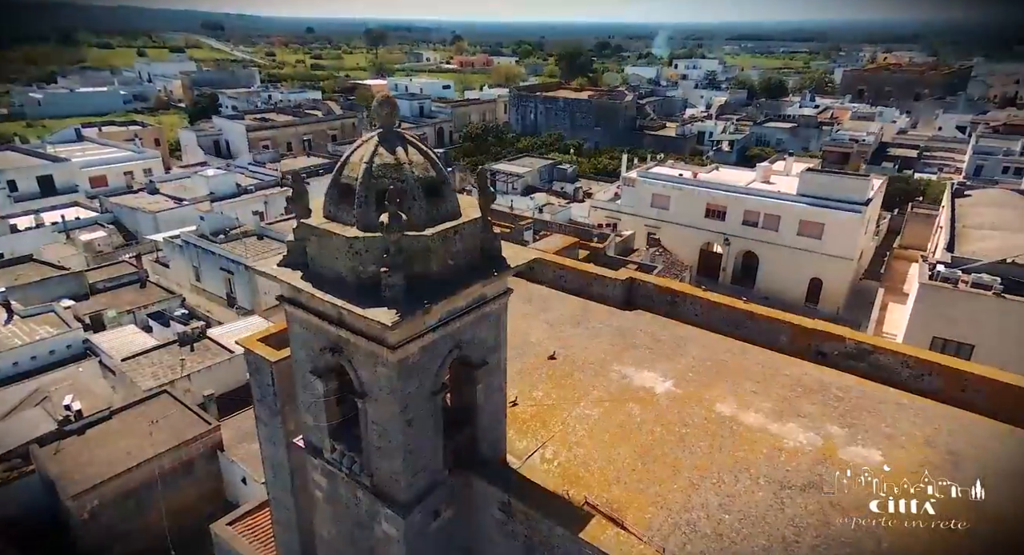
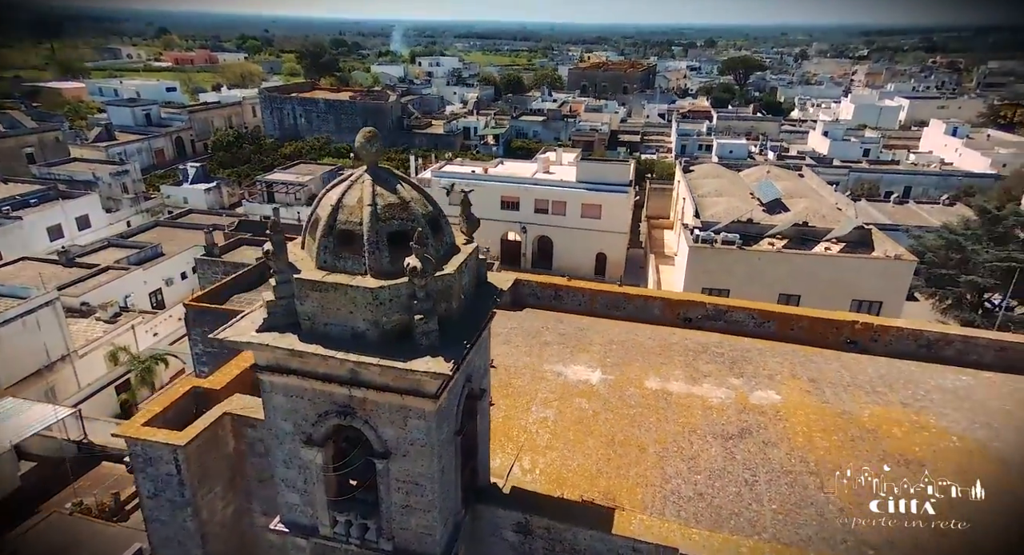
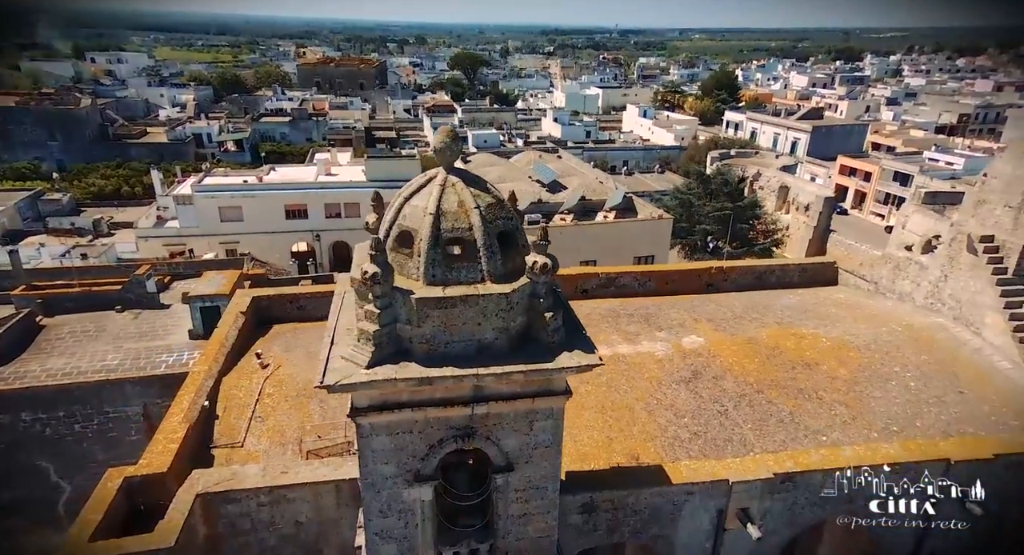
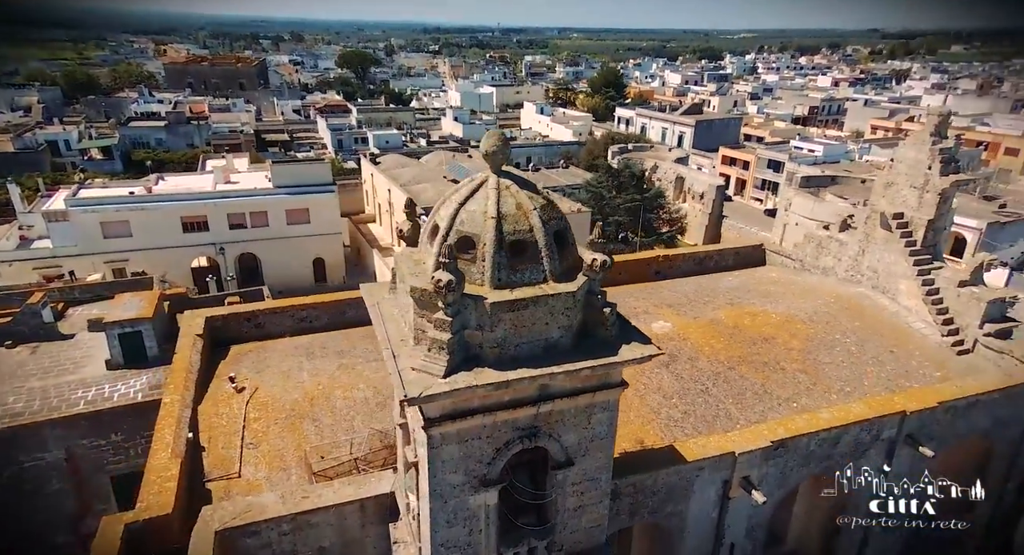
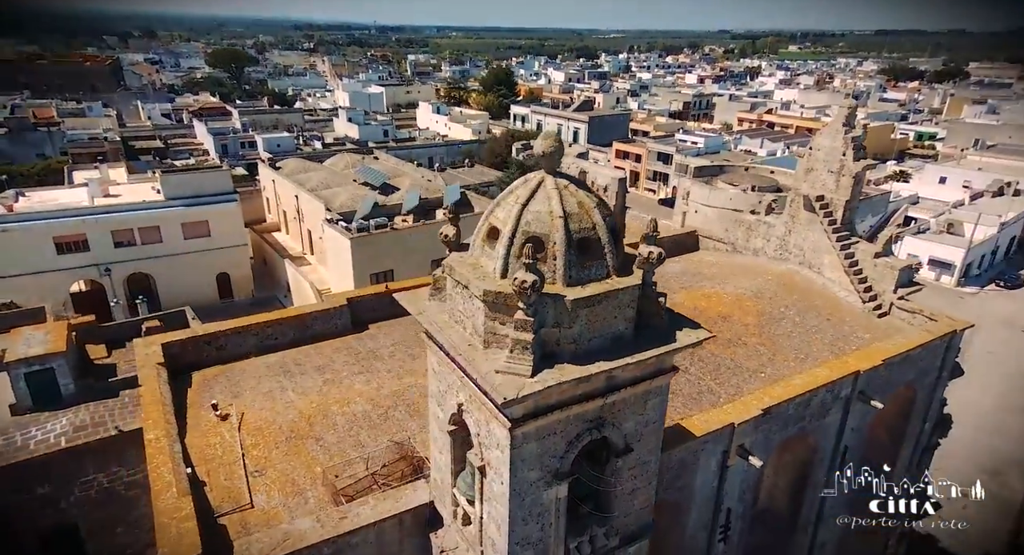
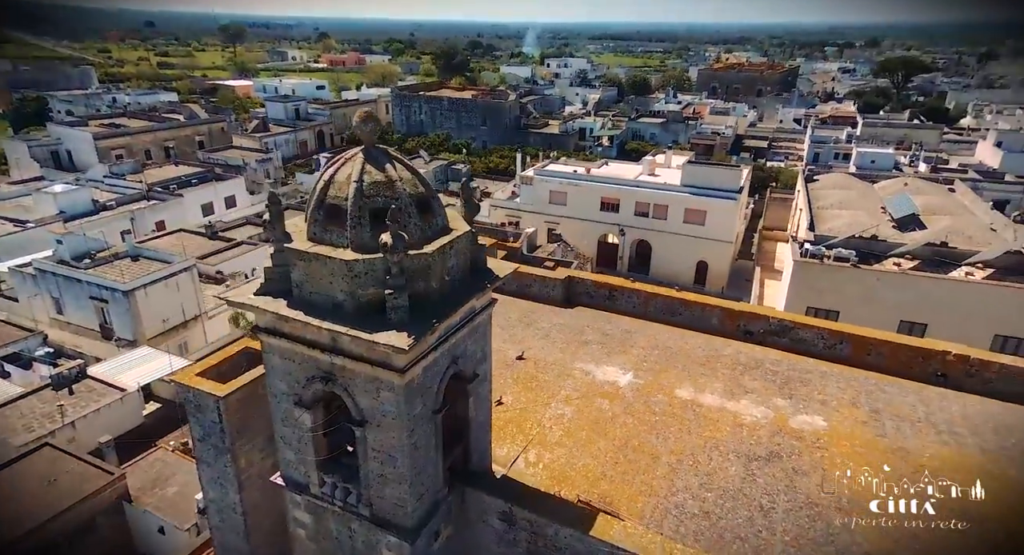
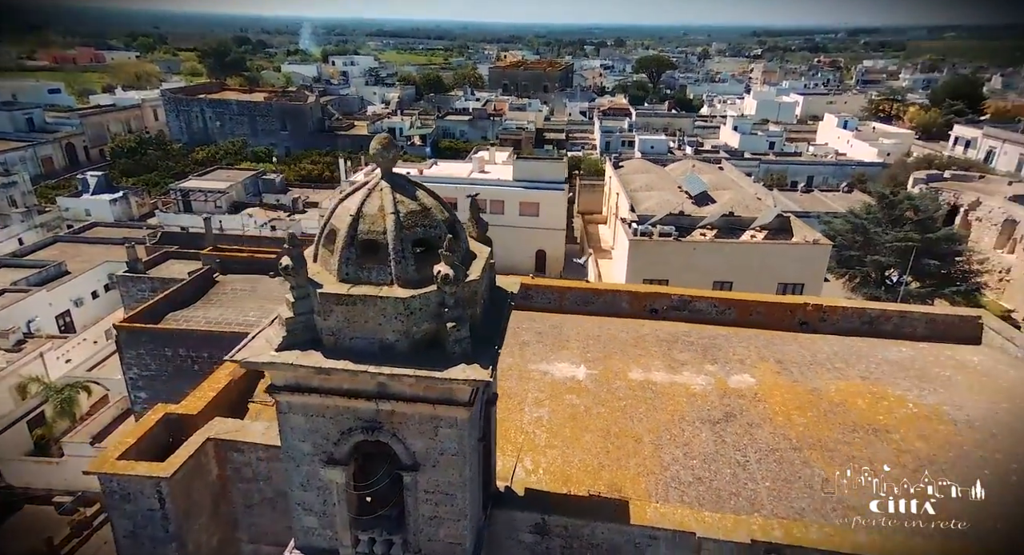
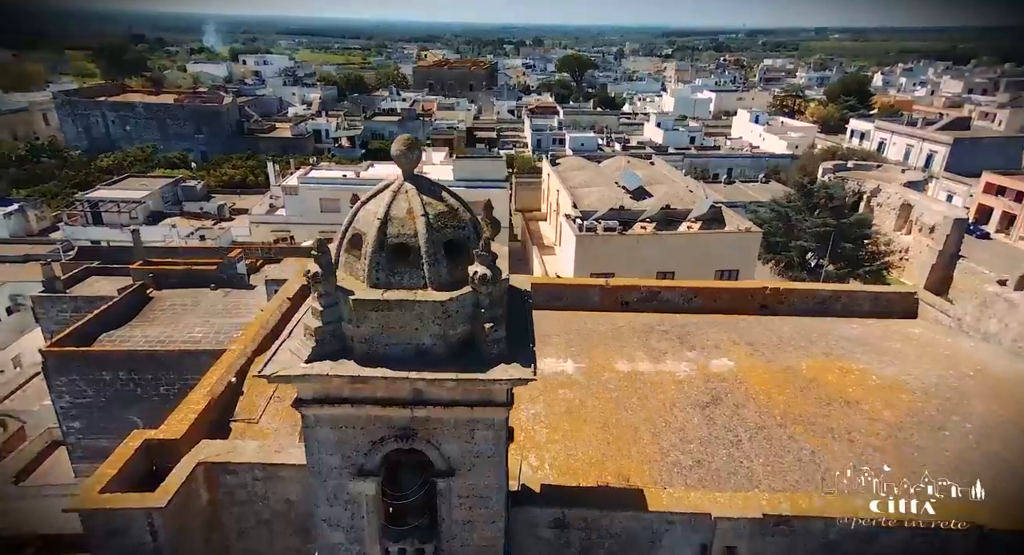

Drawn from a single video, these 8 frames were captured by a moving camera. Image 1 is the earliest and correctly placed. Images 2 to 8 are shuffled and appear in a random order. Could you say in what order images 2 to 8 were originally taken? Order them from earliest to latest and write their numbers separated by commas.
6, 2, 7, 8, 3, 4, 5
